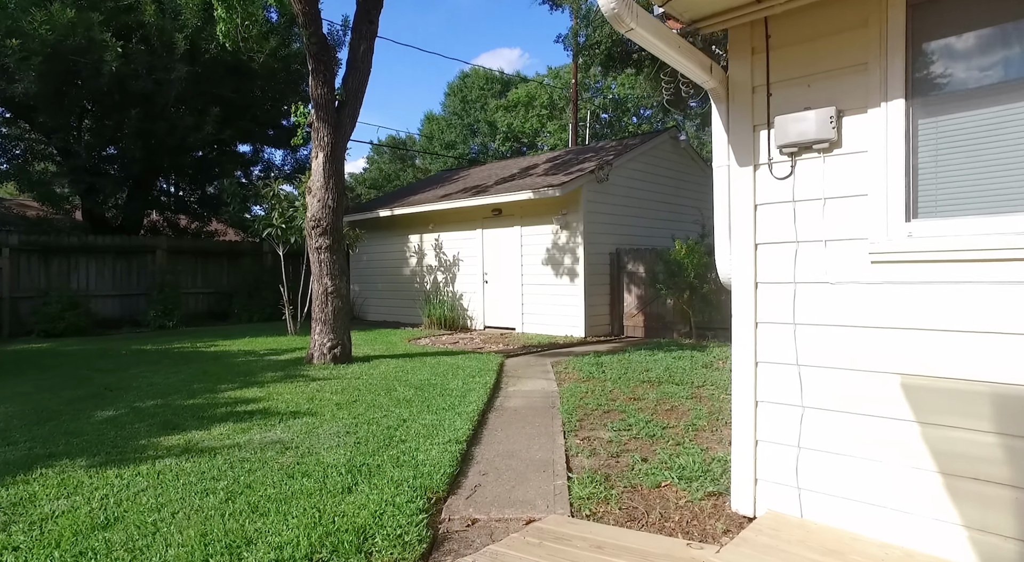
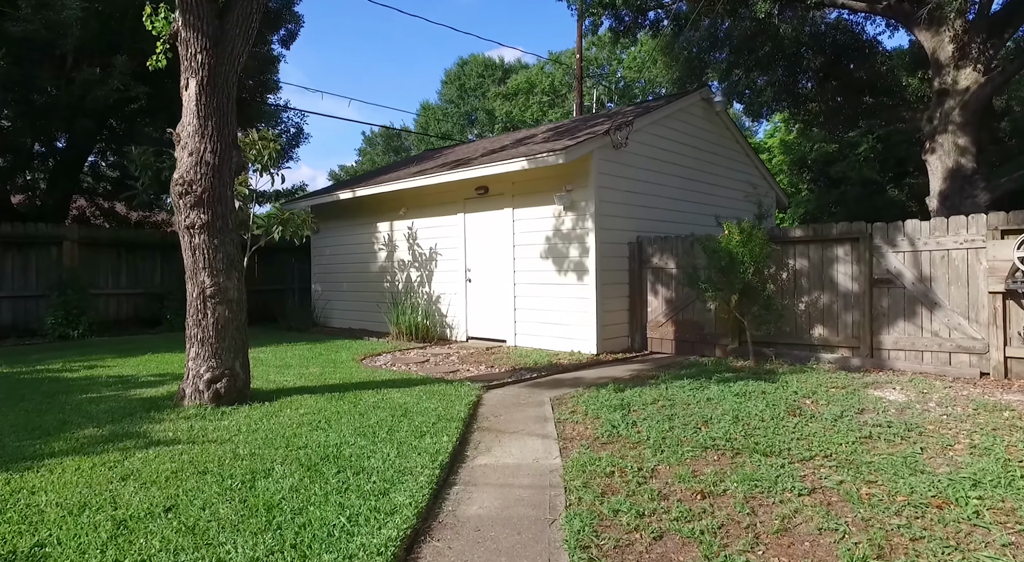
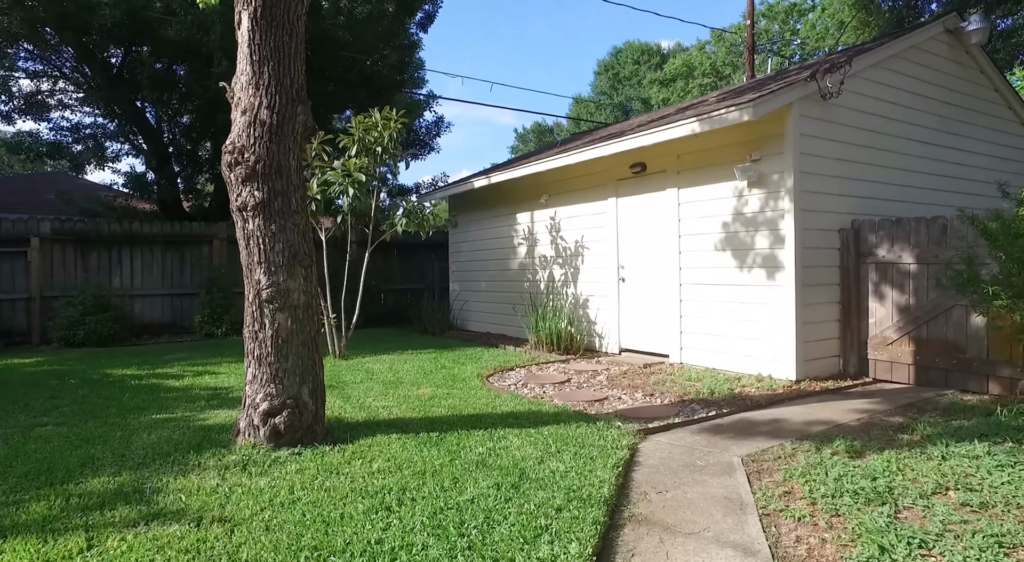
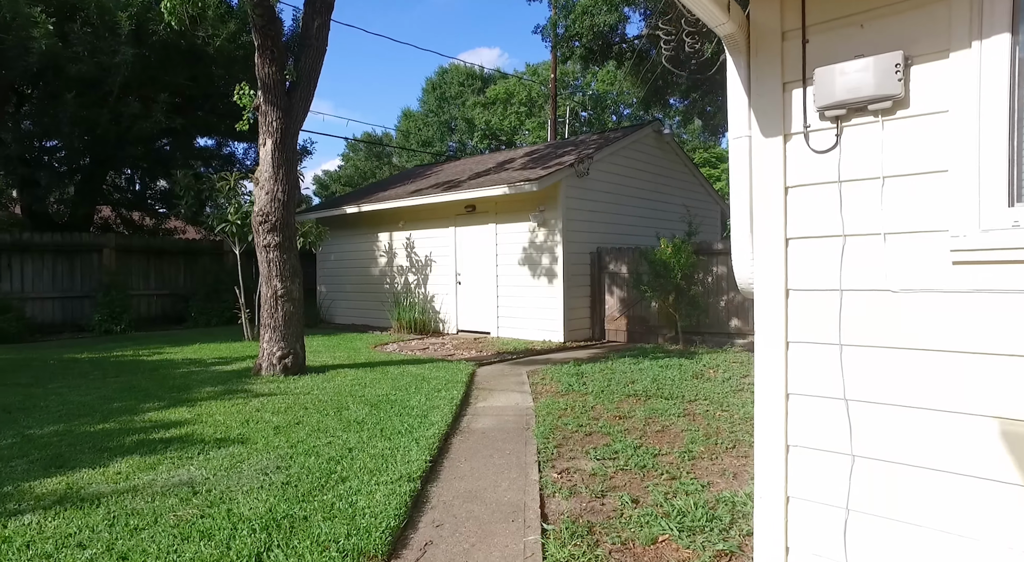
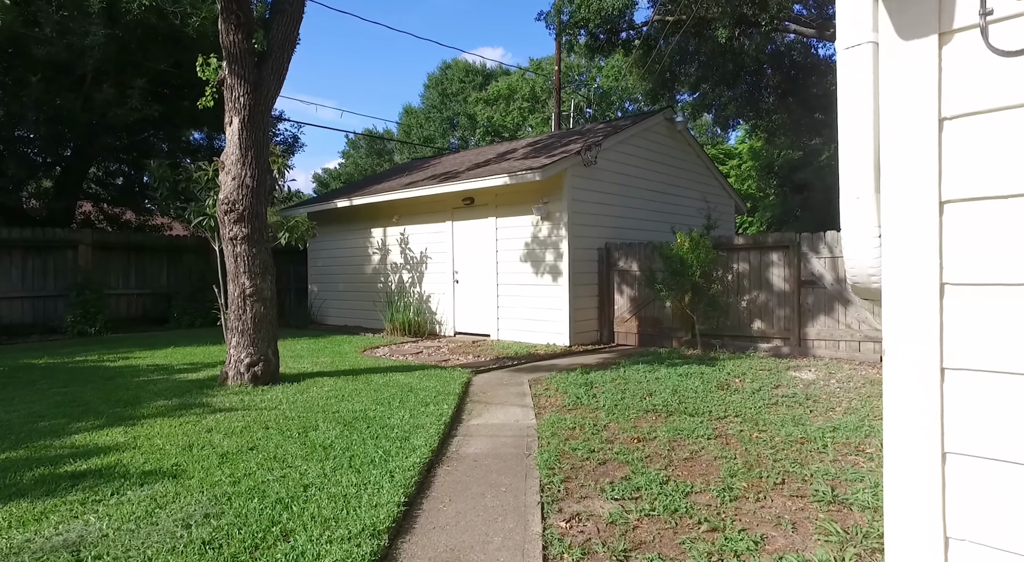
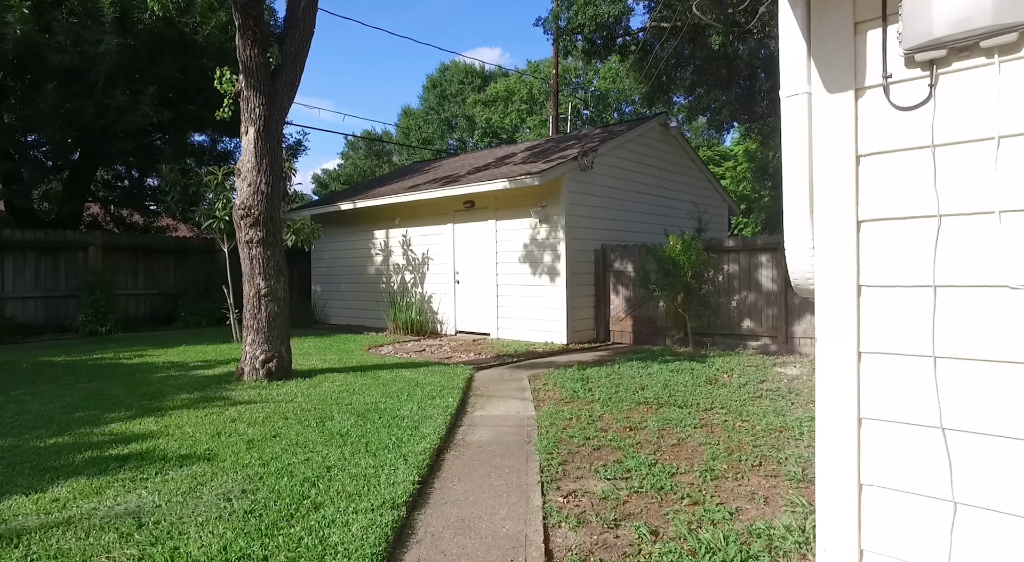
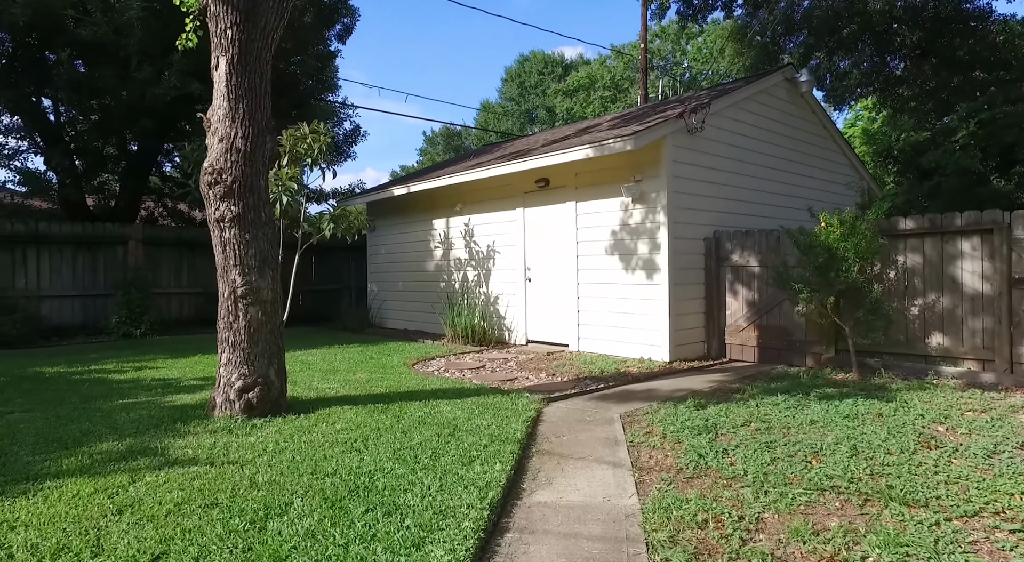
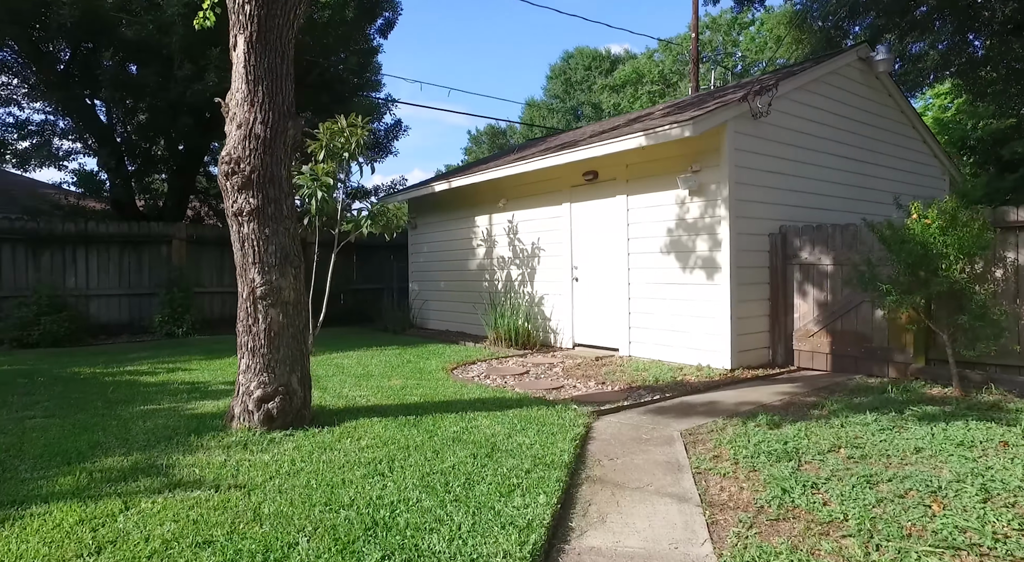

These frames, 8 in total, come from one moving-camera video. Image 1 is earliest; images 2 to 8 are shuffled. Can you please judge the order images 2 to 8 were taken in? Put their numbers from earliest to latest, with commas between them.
4, 6, 5, 2, 7, 8, 3
